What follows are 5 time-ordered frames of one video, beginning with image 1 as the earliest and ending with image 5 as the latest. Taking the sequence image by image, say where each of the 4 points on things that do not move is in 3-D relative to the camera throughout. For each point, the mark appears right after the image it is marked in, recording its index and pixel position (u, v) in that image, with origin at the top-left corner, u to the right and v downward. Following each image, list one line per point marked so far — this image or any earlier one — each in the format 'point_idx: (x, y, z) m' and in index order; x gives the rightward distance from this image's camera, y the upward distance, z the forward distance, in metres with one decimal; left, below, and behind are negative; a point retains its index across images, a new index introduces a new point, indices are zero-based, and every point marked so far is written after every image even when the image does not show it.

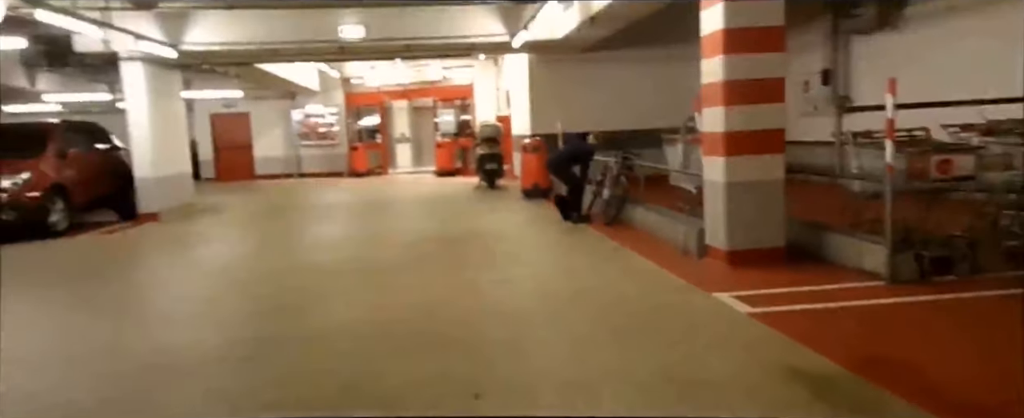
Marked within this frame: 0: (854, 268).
0: (+2.6, -0.4, +6.4) m
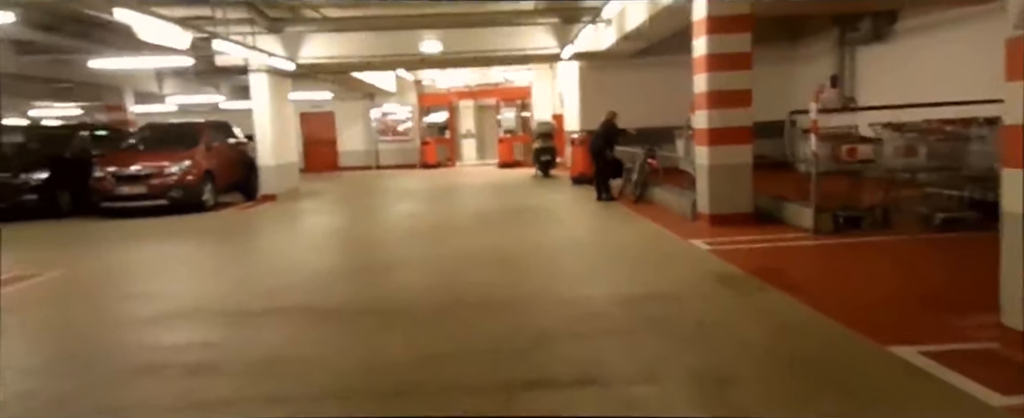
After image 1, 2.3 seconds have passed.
0: (+3.1, -0.2, +9.0) m
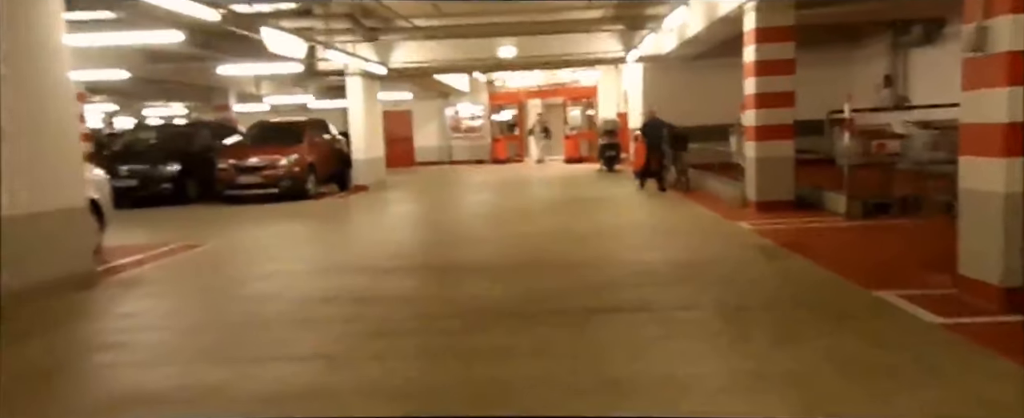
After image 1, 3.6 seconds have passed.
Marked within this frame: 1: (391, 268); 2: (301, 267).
0: (+4.0, 0.0, +10.2) m
1: (-1.2, -0.6, +8.2) m
2: (-2.2, -0.6, +8.6) m
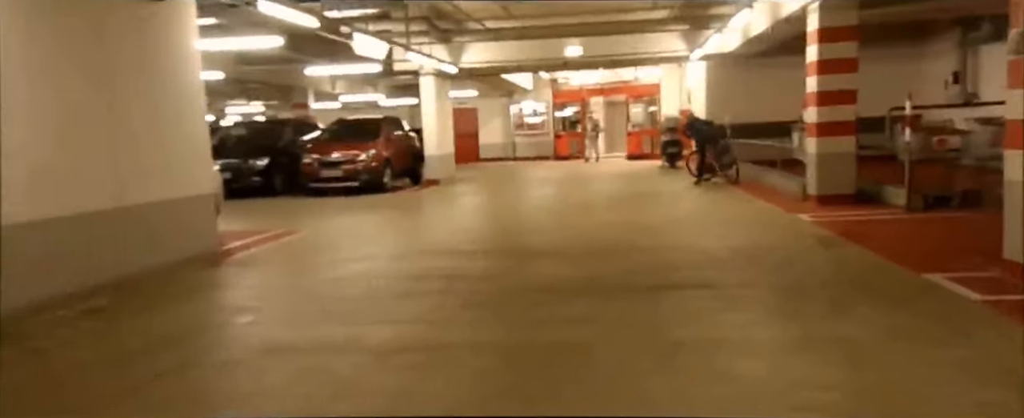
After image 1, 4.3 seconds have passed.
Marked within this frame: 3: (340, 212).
0: (+4.9, +0.1, +10.6) m
1: (-0.4, -0.5, +8.9) m
2: (-1.4, -0.5, +9.4) m
3: (-3.0, -0.1, +14.2) m
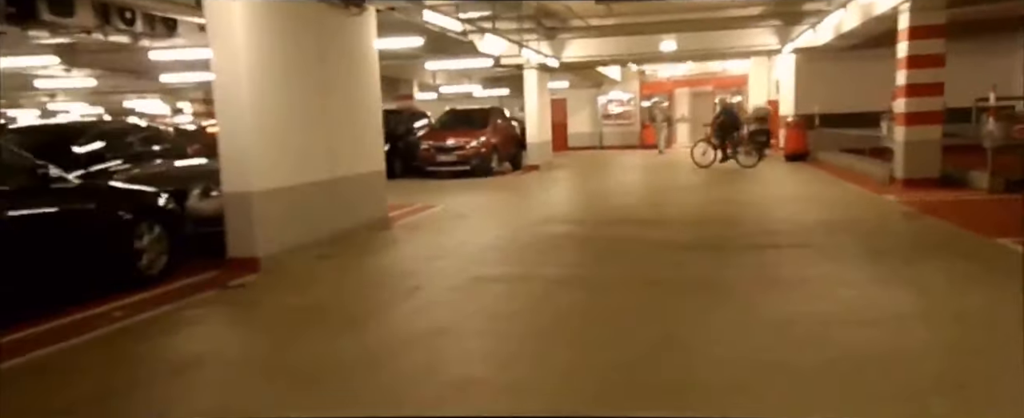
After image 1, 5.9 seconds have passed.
0: (+6.4, +0.3, +11.5) m
1: (+1.0, -0.2, +10.3) m
2: (+0.1, -0.2, +10.8) m
3: (-1.0, +0.3, +15.8) m
